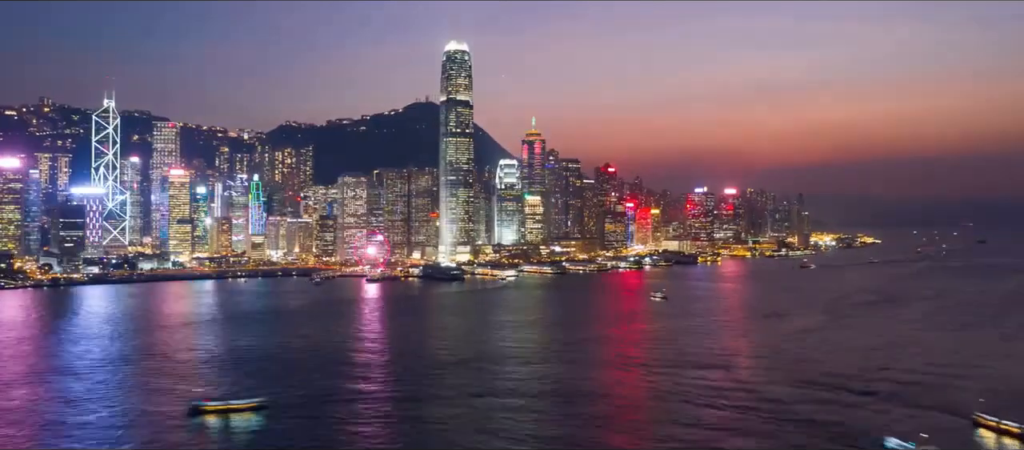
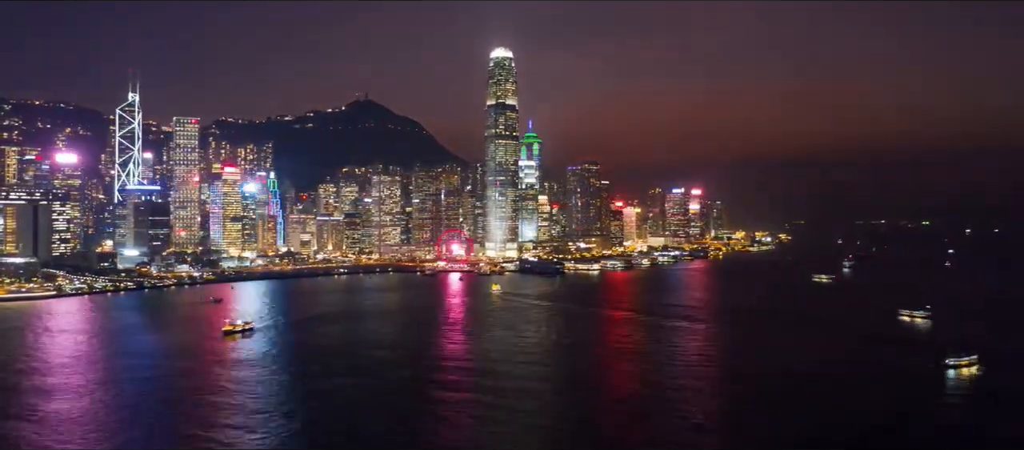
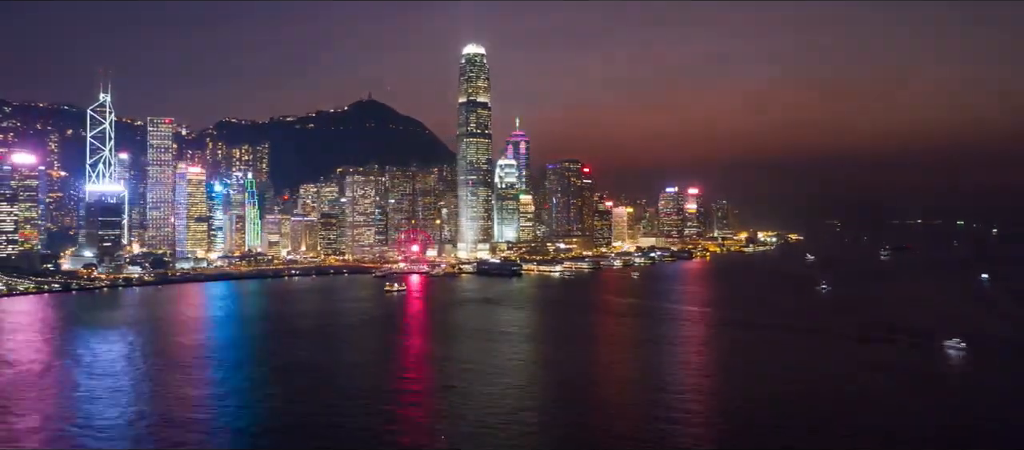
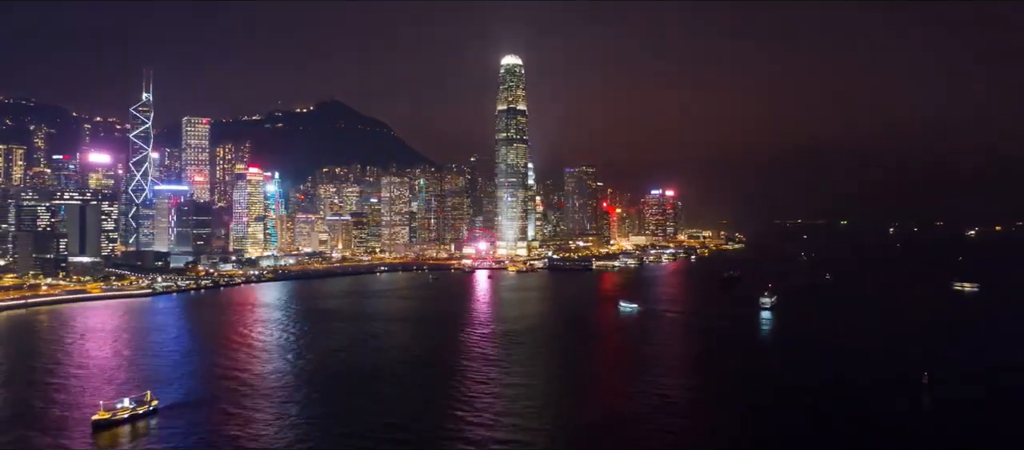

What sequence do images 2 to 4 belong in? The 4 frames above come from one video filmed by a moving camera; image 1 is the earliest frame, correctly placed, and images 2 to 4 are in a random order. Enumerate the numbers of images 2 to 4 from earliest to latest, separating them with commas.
3, 2, 4
